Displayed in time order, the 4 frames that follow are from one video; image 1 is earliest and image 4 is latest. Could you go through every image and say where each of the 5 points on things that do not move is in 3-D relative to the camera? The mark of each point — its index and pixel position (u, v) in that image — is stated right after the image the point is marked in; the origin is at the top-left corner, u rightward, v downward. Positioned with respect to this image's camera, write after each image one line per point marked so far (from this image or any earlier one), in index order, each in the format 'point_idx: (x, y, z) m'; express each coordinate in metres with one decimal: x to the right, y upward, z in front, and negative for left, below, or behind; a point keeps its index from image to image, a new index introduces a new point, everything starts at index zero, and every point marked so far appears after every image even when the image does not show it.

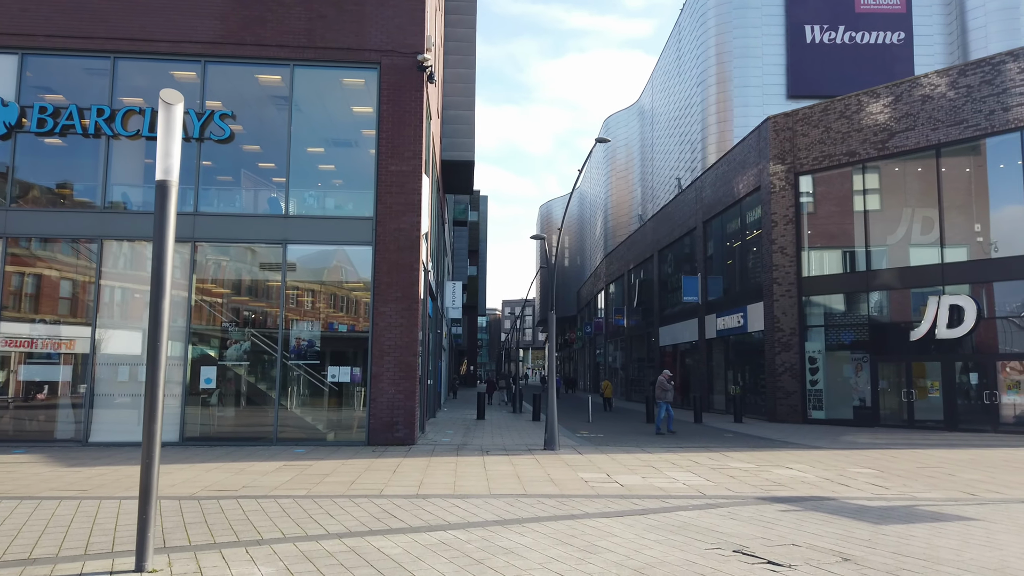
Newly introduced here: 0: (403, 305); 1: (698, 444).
0: (-2.3, -0.4, +15.8) m
1: (+4.2, -3.5, +16.6) m
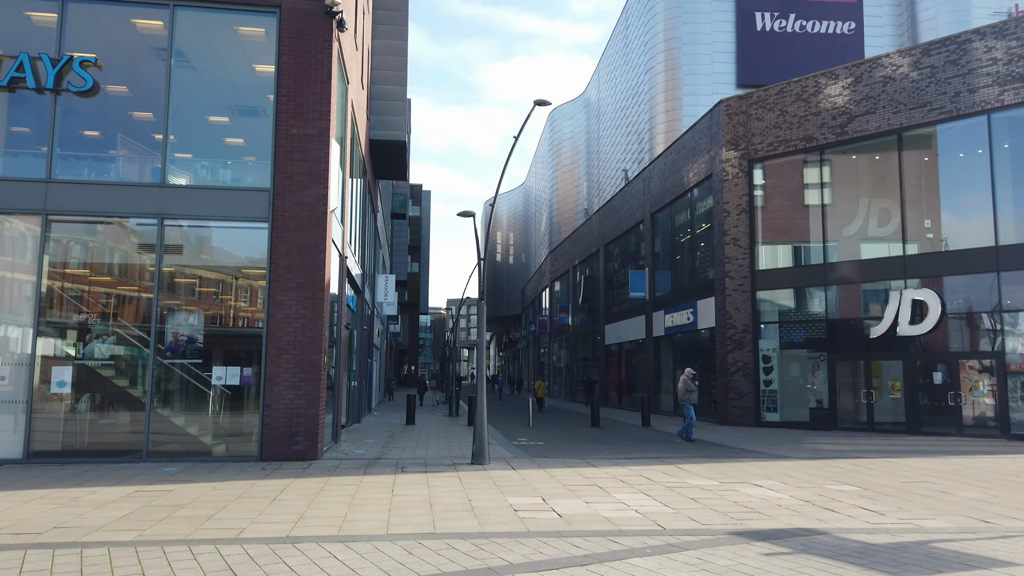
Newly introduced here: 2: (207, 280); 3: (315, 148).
0: (-3.7, -0.1, +13.4) m
1: (+2.7, -3.2, +14.6) m
2: (-5.5, +0.1, +13.5) m
3: (-3.6, +2.6, +13.6) m
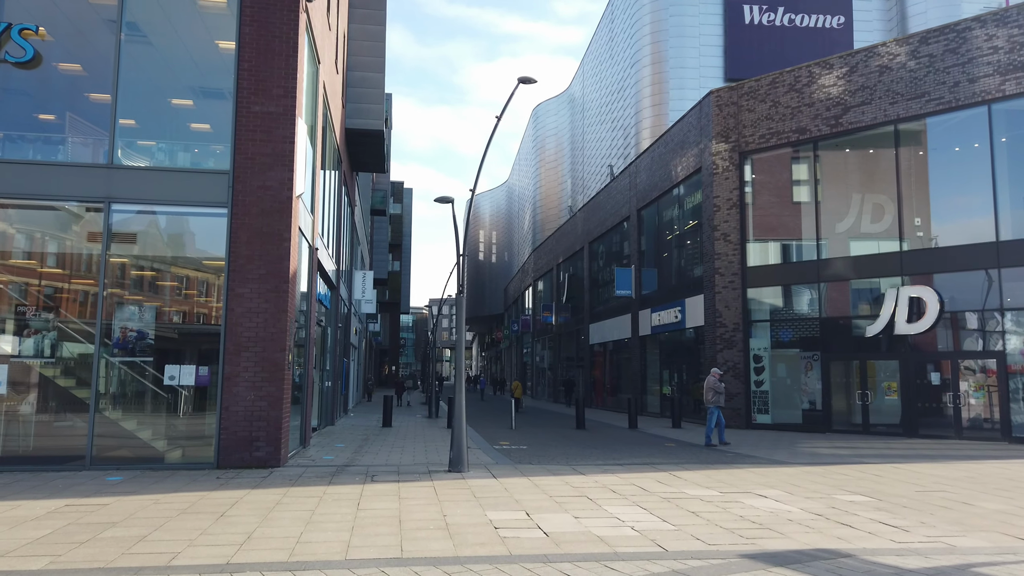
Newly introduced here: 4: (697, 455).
0: (-4.0, 0.0, +12.3) m
1: (+2.3, -3.1, +13.7) m
2: (-5.8, +0.3, +12.3) m
3: (-3.9, +2.7, +12.5) m
4: (+3.6, -3.3, +14.7) m
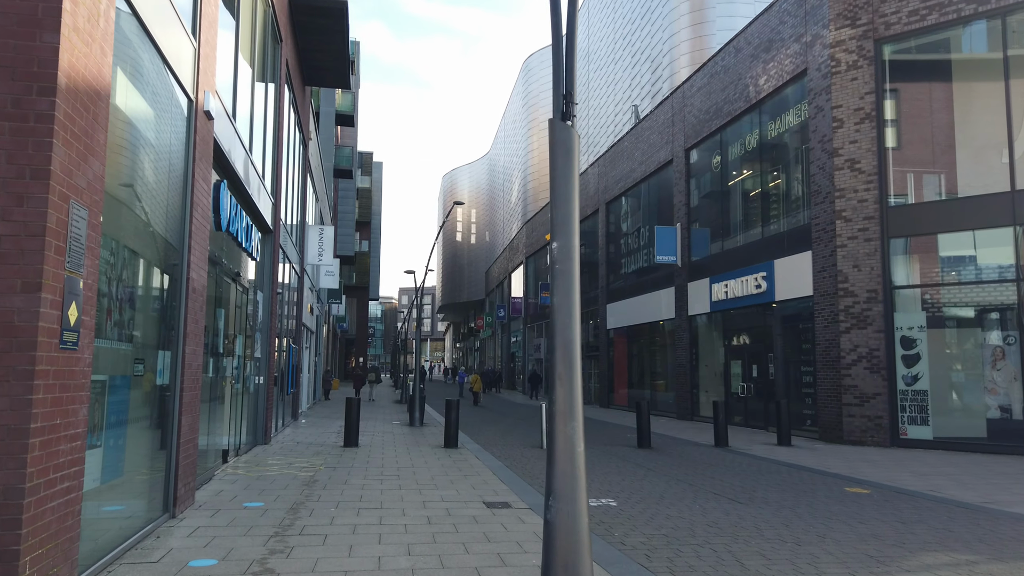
0: (-2.9, +1.0, +4.2) m
1: (+3.3, -2.1, +5.9) m
2: (-4.7, +1.3, +4.2) m
3: (-2.8, +3.7, +4.5) m
4: (+4.6, -2.3, +7.0) m
